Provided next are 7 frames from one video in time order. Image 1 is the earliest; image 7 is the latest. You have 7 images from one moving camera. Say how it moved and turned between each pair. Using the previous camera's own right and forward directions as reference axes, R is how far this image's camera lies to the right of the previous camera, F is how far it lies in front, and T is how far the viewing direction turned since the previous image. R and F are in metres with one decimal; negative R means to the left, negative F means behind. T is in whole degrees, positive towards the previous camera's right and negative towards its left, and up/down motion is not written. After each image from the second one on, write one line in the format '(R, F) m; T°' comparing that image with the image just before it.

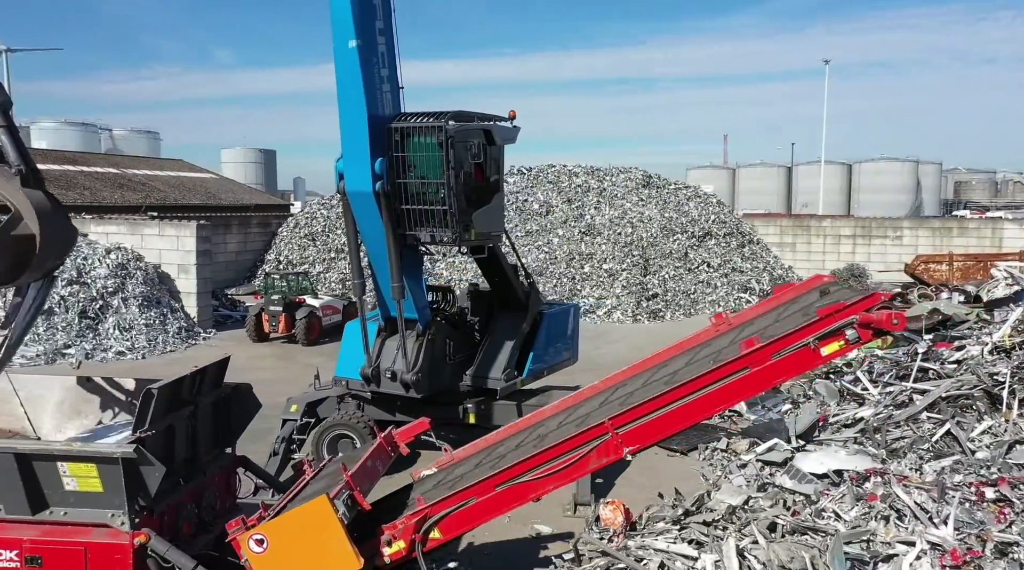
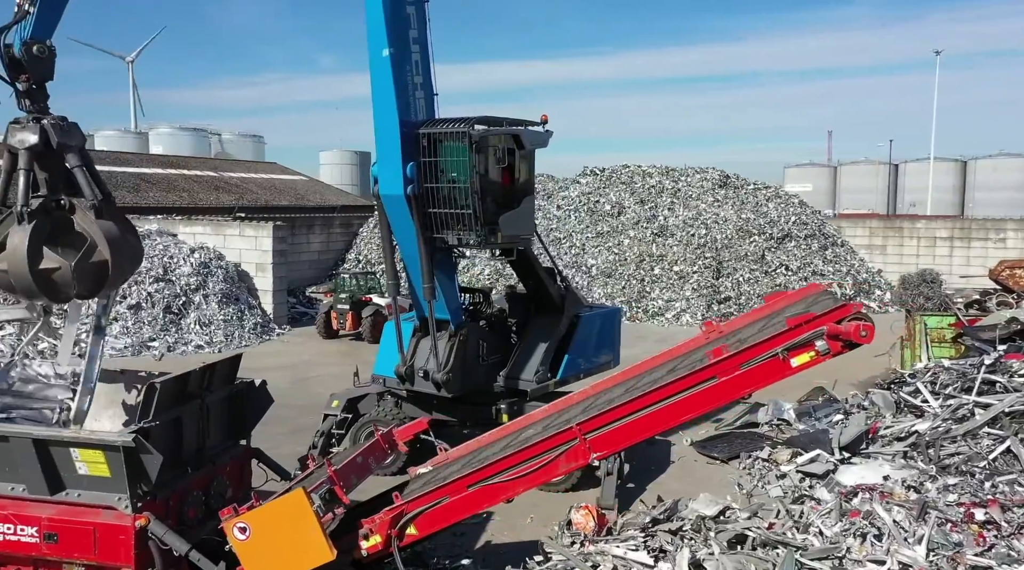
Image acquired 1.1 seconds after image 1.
(+0.7, 0.0) m; -8°
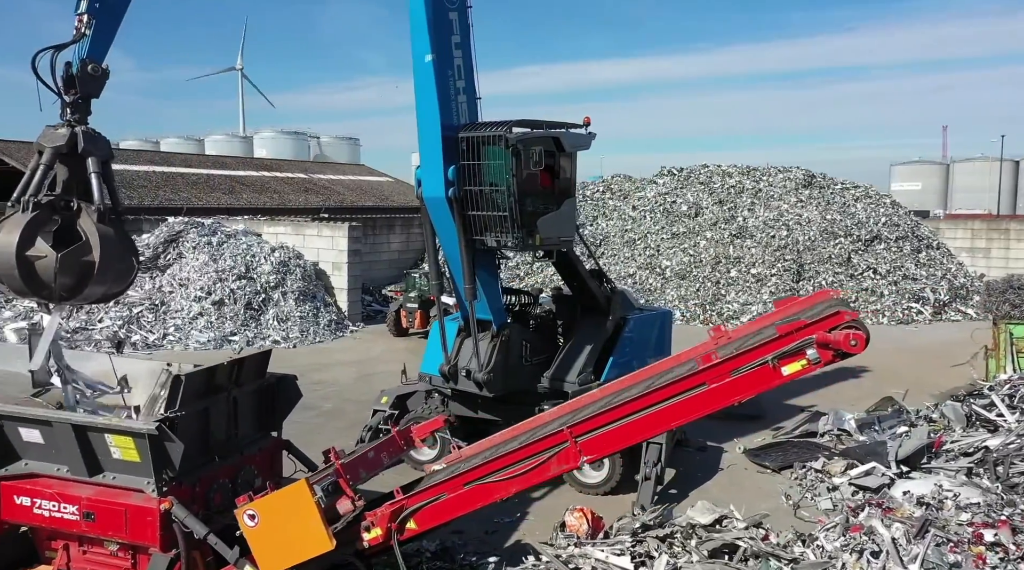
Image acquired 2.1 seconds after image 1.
(+0.6, 0.0) m; -8°
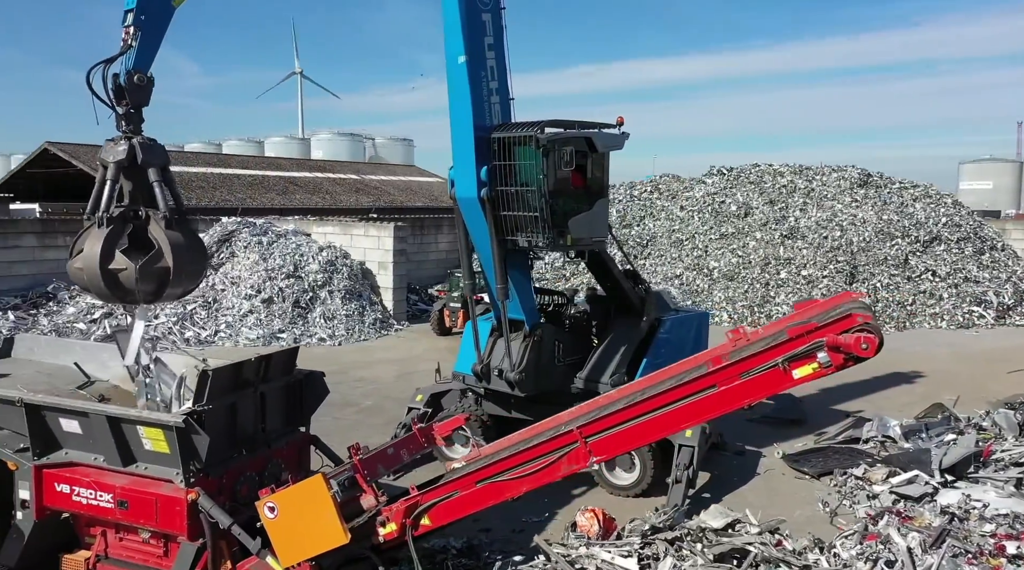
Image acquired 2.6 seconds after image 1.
(+0.2, 0.0) m; -4°
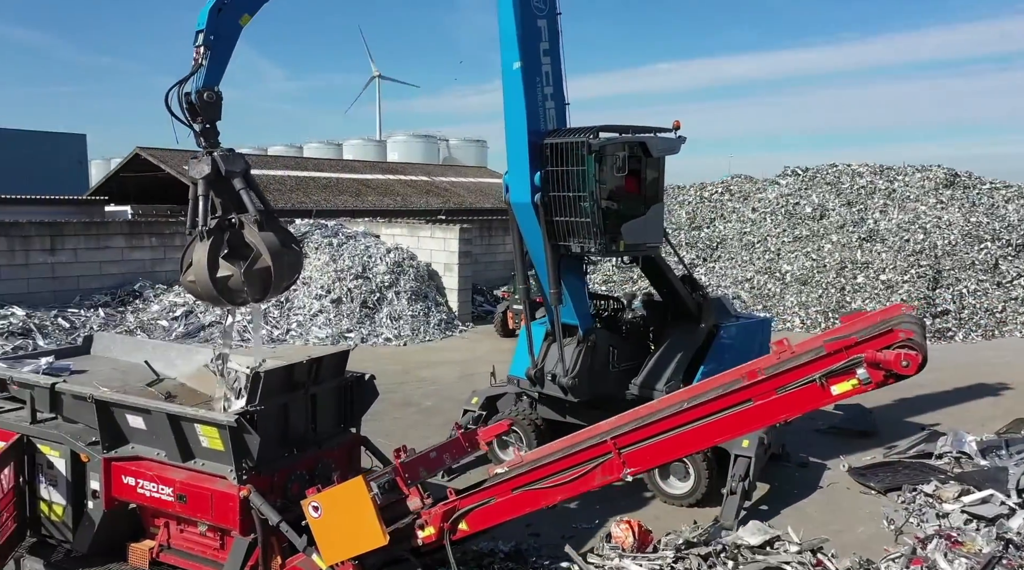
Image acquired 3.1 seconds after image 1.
(+0.2, 0.0) m; -5°
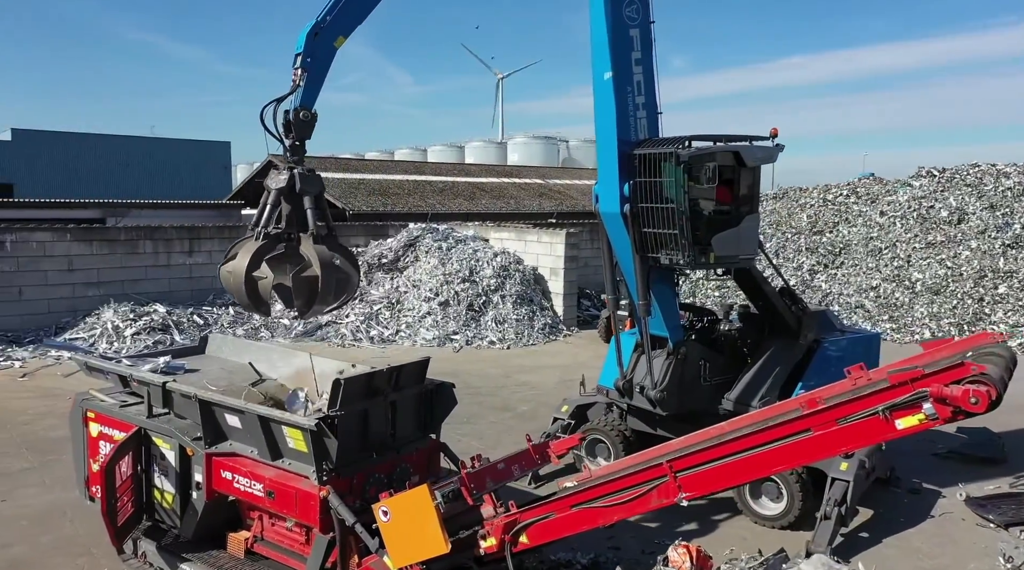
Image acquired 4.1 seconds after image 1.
(+0.3, 0.0) m; -9°
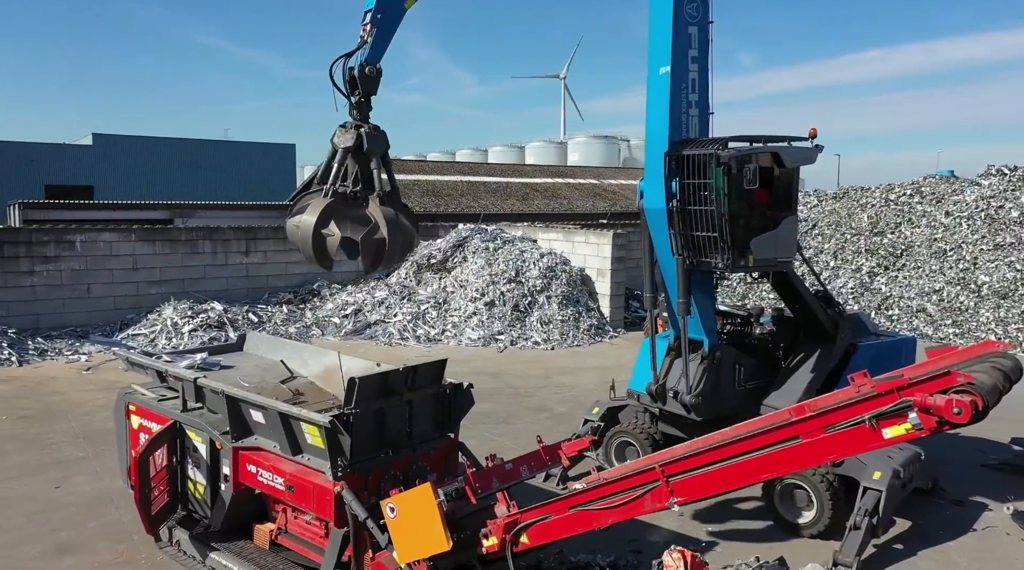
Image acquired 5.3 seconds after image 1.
(+0.4, 0.0) m; -5°
